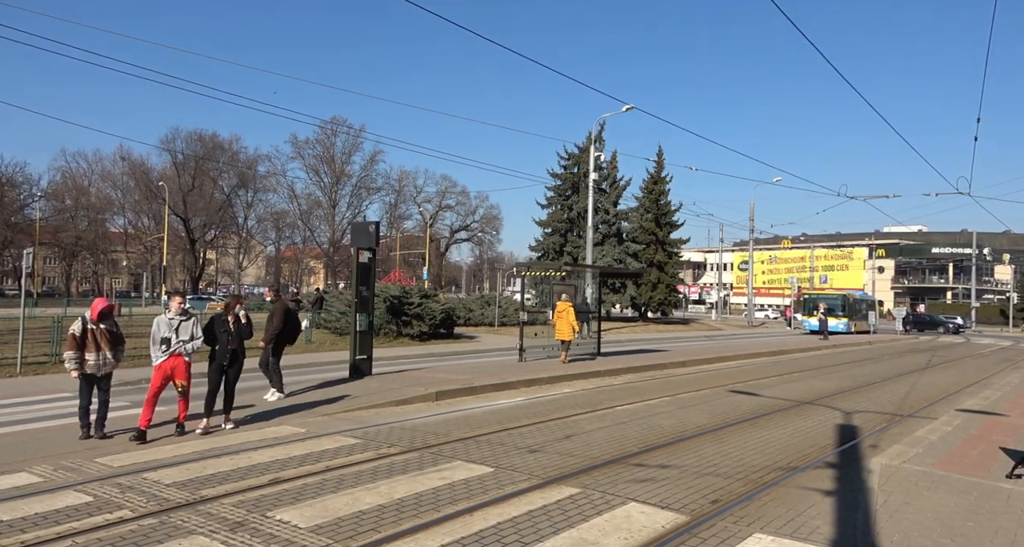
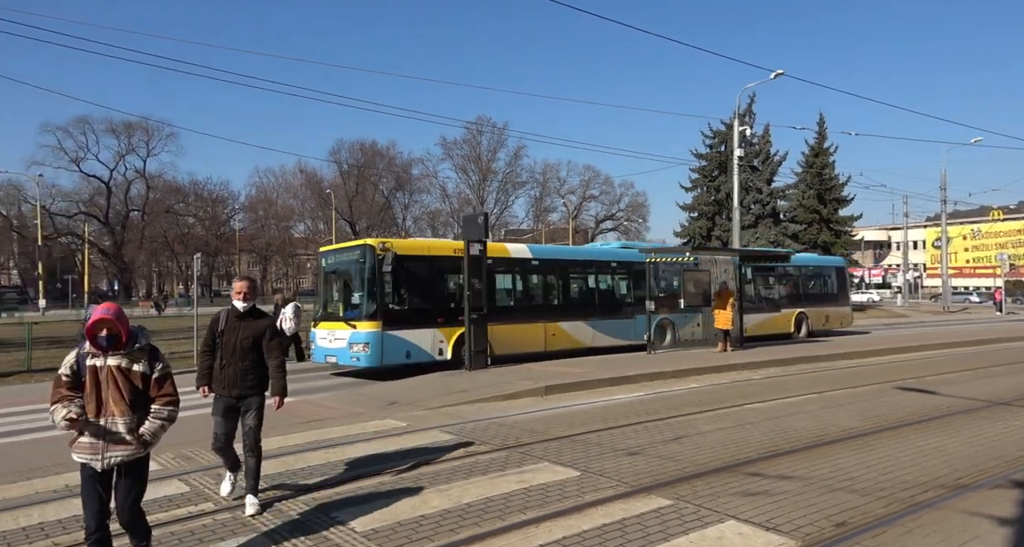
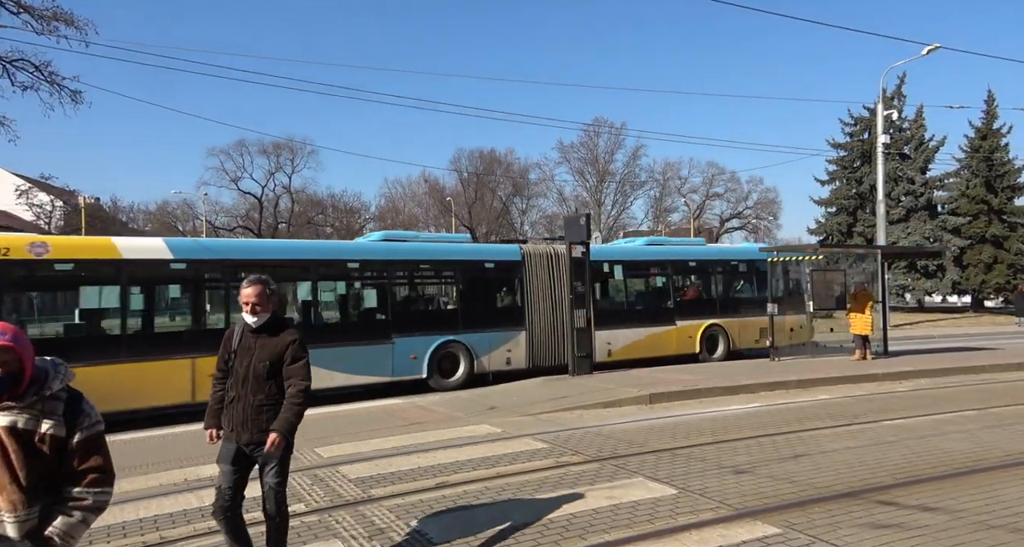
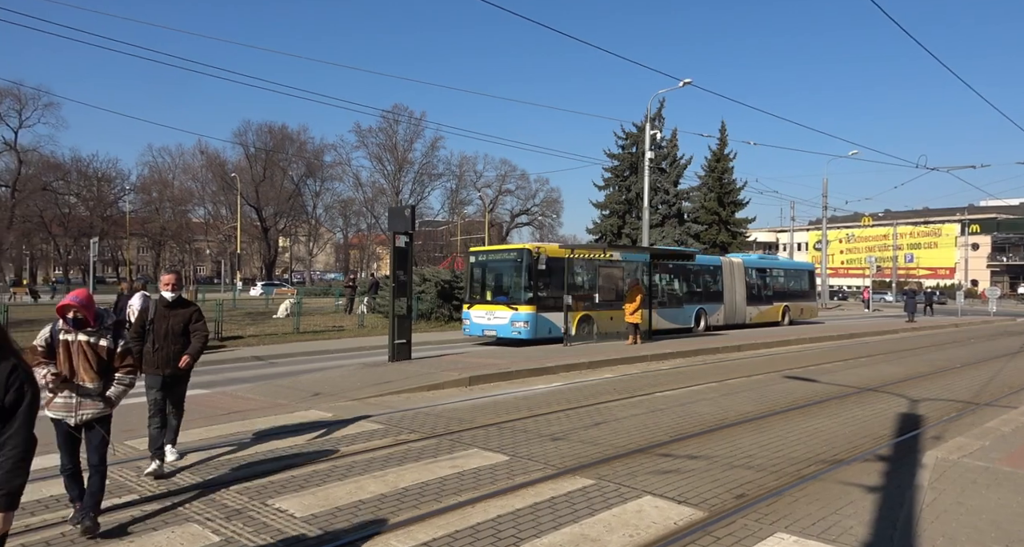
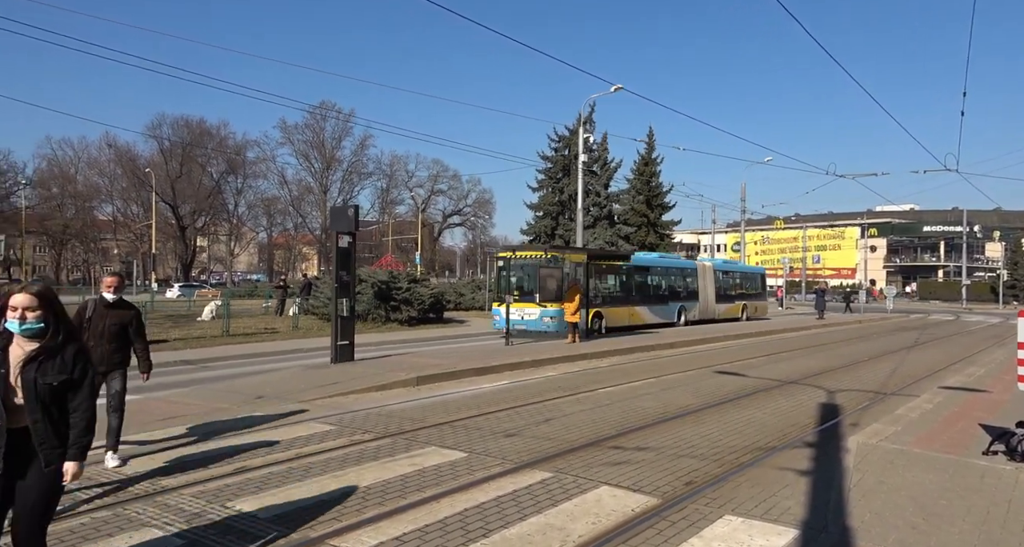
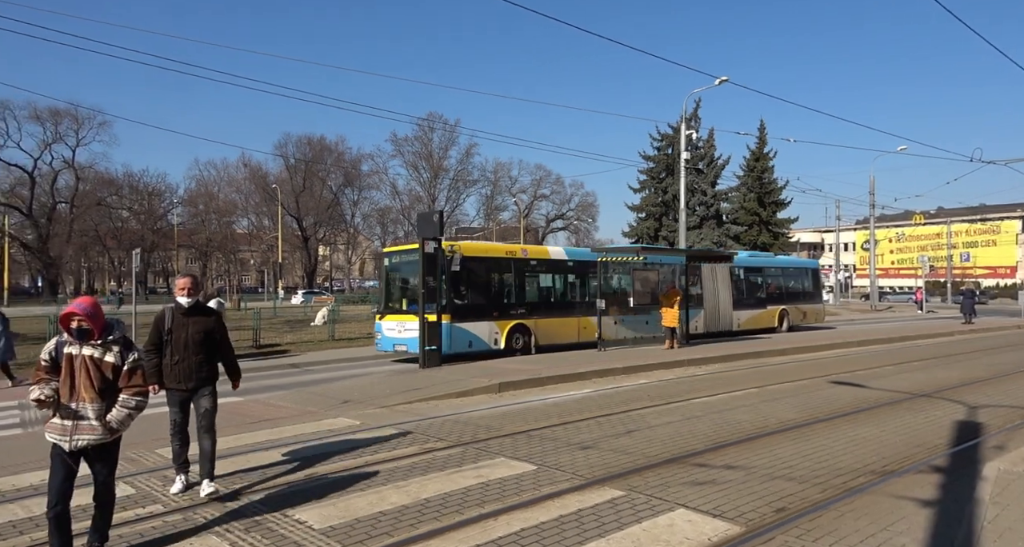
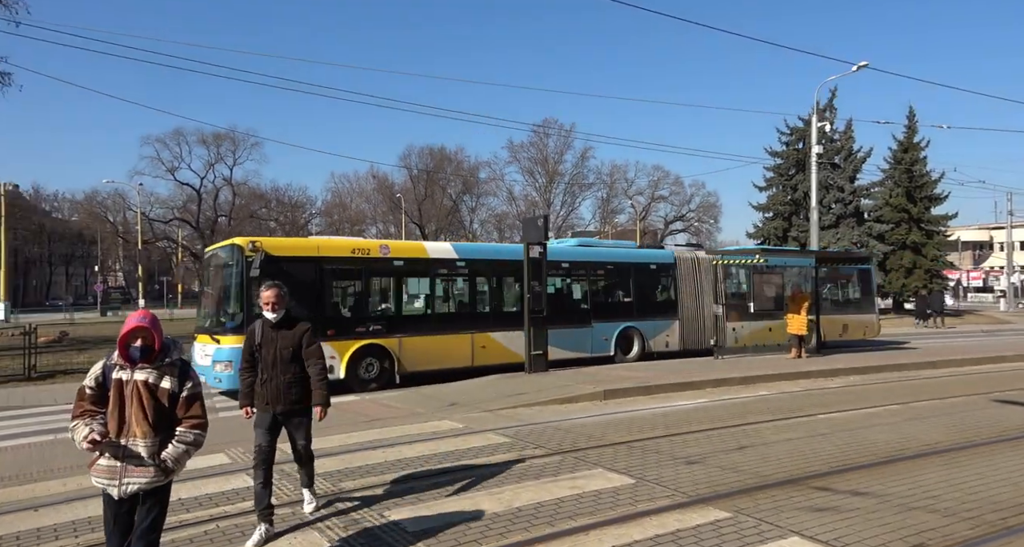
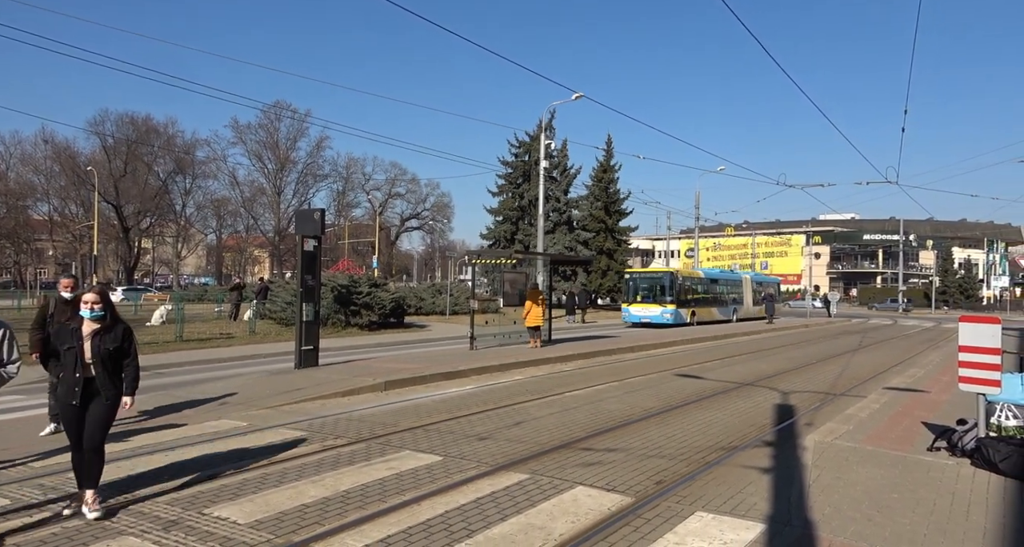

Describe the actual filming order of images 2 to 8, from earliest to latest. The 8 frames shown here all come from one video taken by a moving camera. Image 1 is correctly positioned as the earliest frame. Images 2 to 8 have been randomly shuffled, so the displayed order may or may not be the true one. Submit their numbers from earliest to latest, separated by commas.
8, 5, 4, 6, 2, 7, 3
